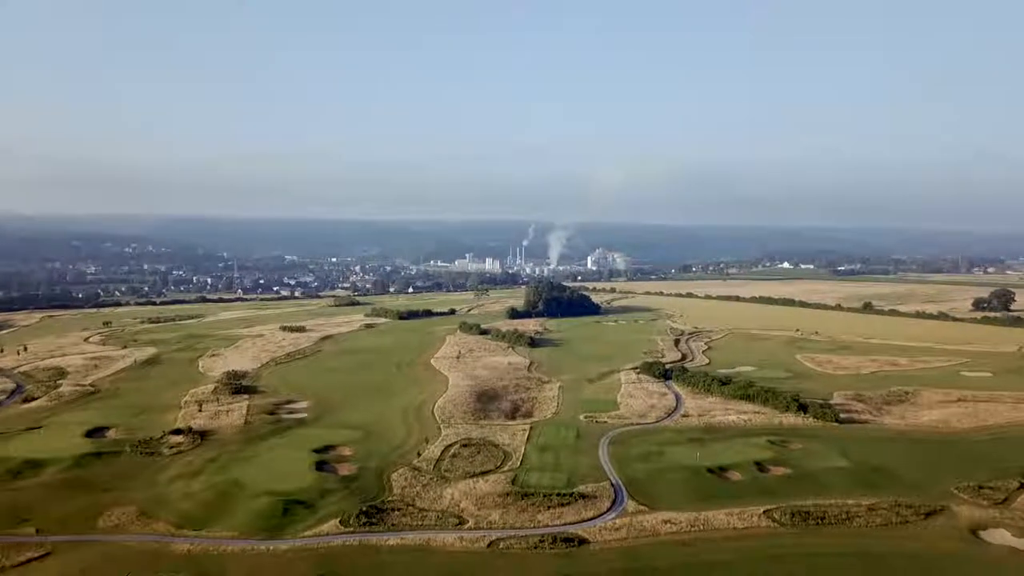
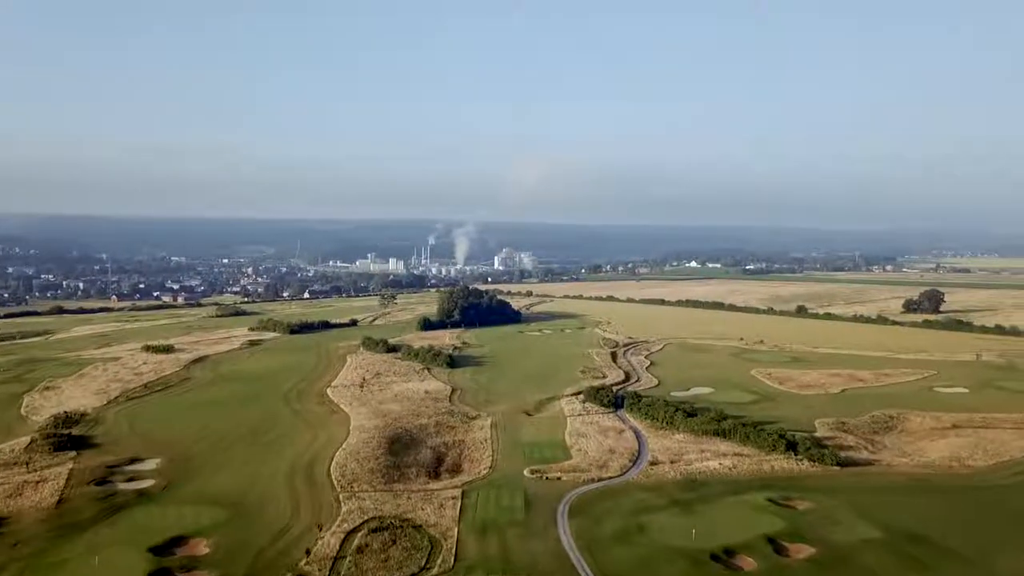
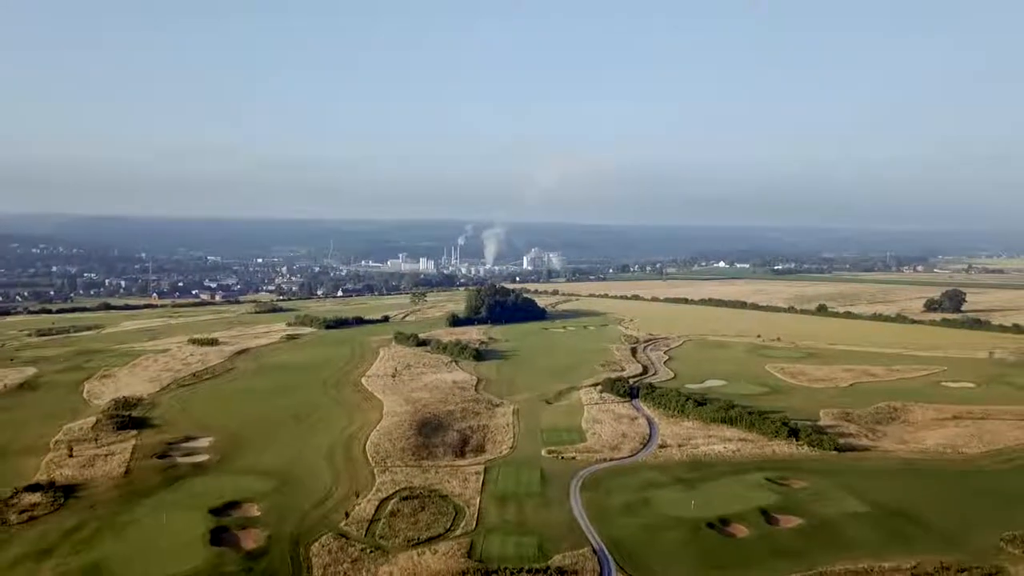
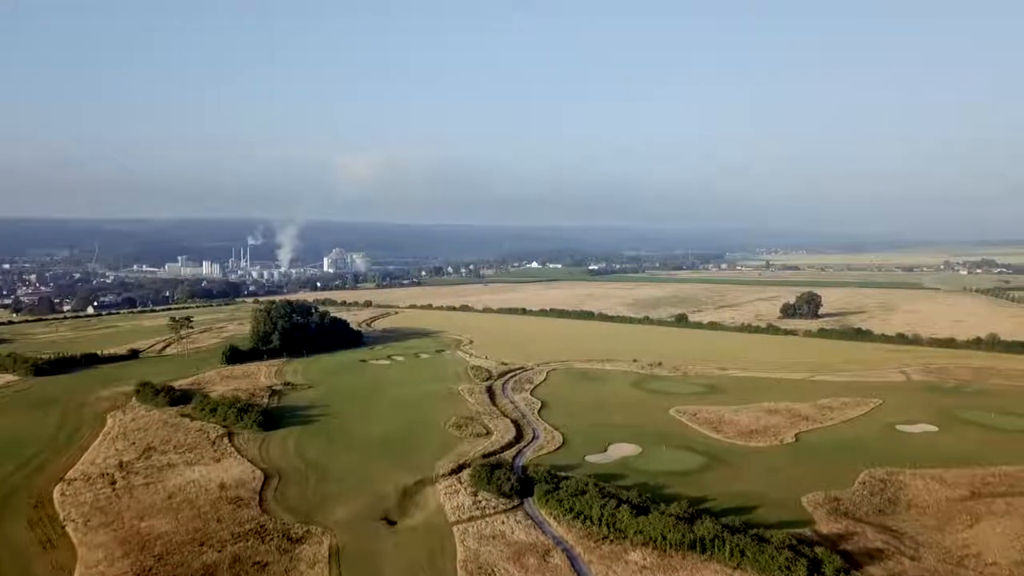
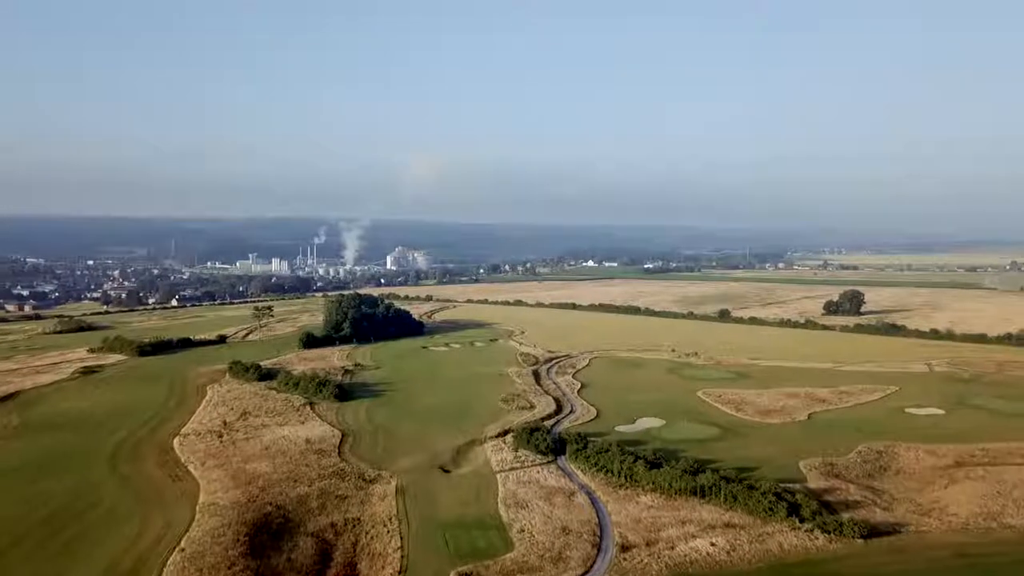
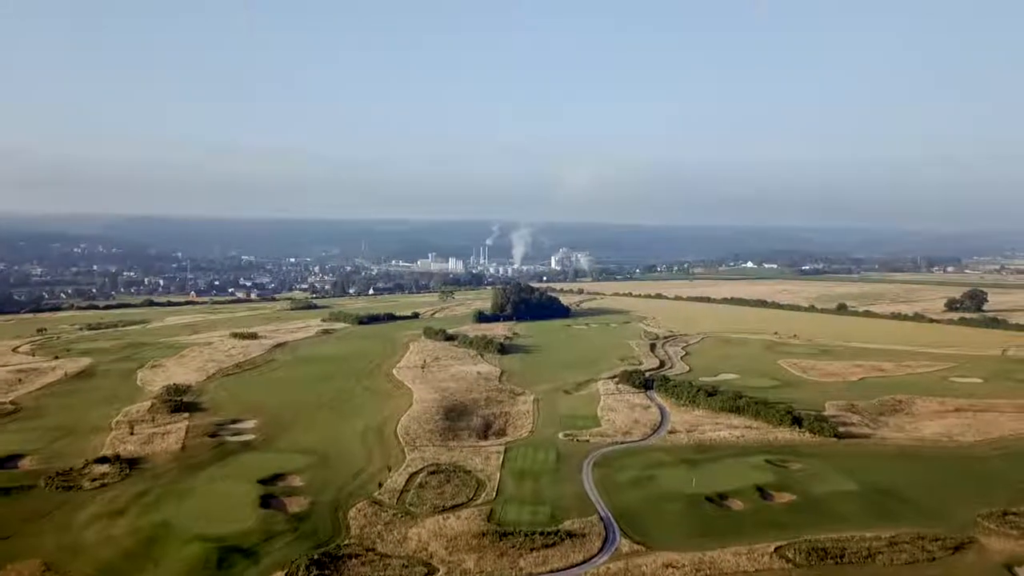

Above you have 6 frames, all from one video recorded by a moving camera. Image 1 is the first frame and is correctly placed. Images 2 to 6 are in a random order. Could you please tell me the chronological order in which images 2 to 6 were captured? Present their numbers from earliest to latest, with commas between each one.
6, 3, 2, 5, 4
